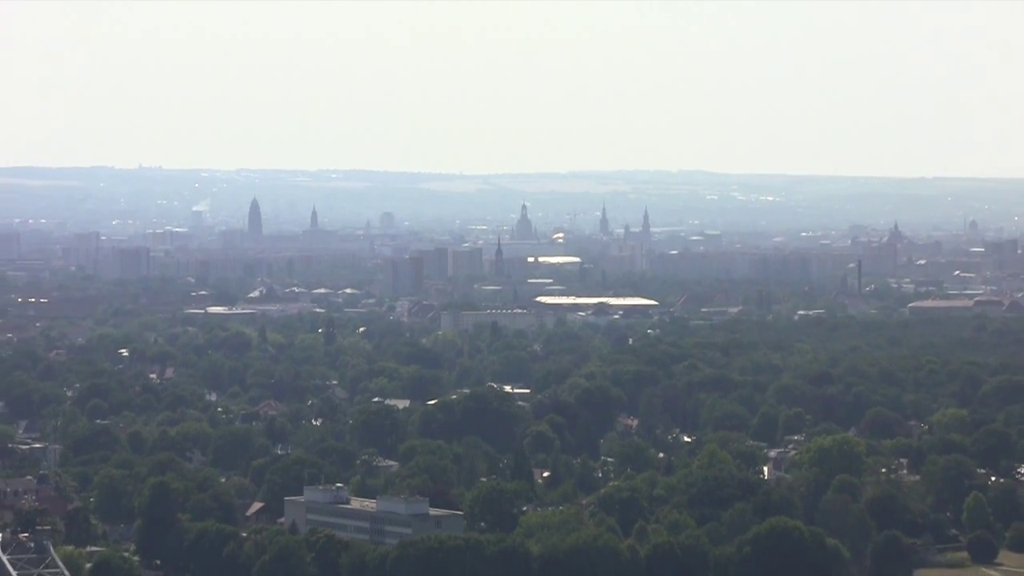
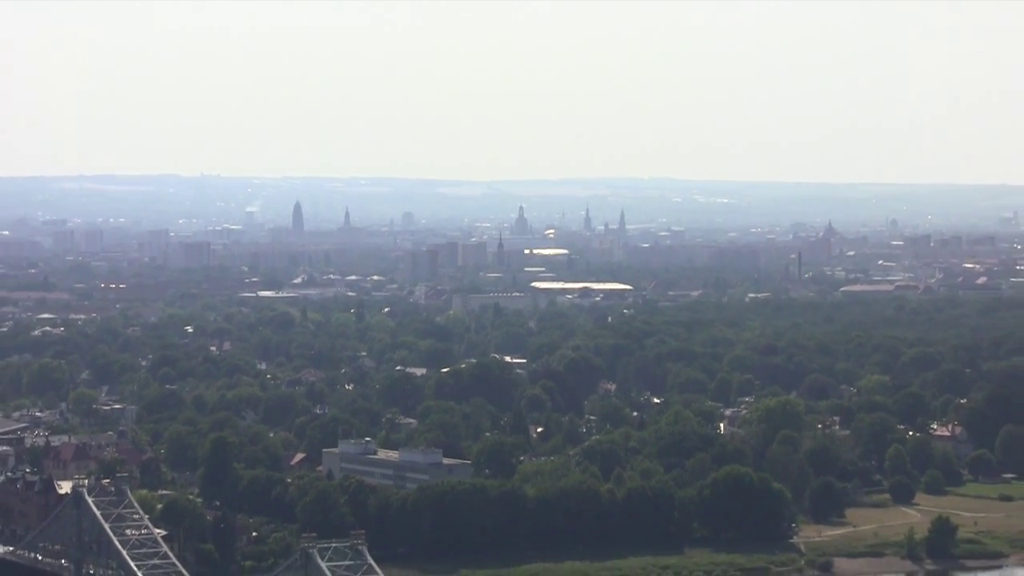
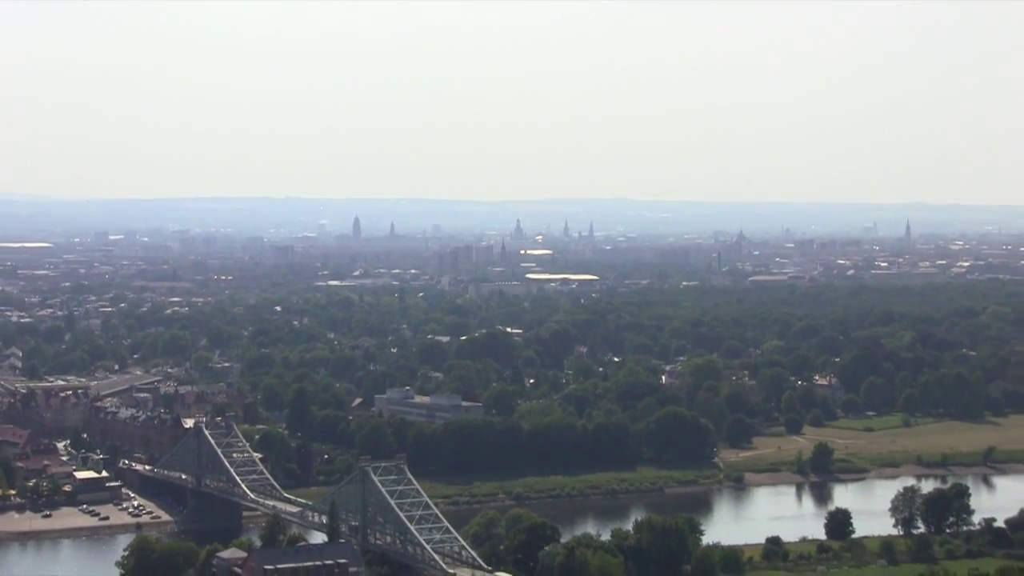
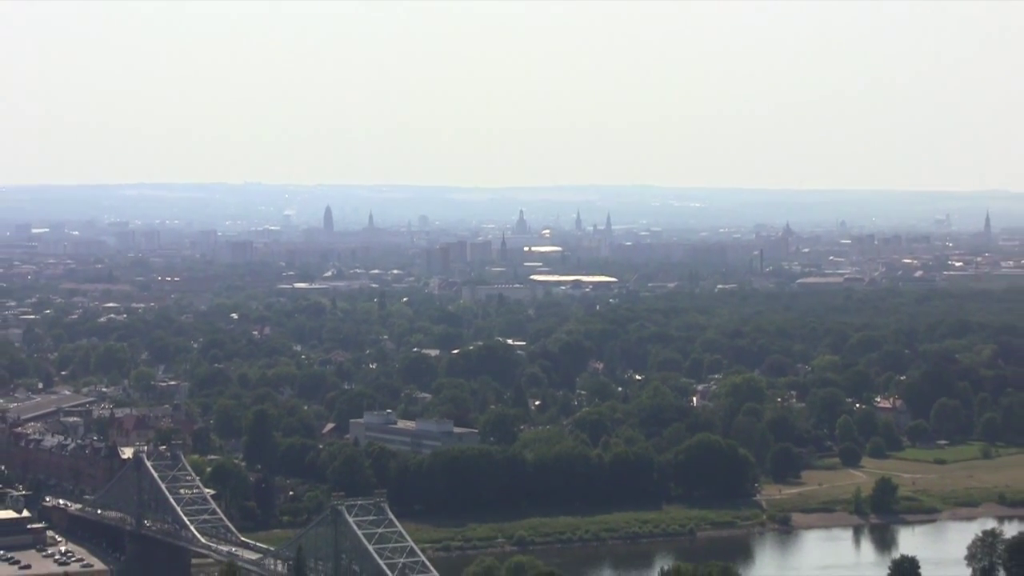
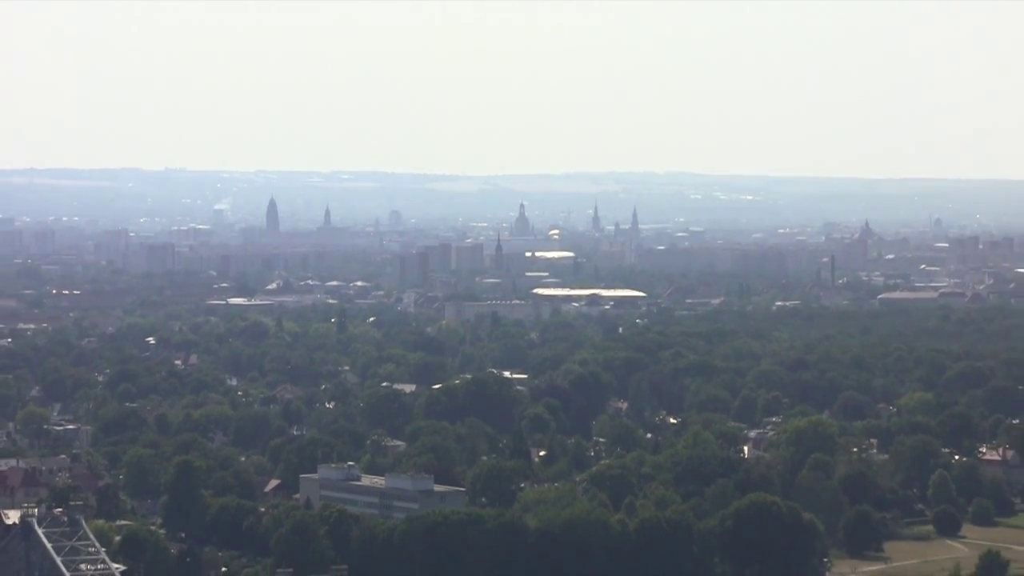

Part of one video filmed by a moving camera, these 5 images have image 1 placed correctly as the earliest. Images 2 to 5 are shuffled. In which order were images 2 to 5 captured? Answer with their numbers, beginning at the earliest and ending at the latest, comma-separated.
5, 2, 4, 3
